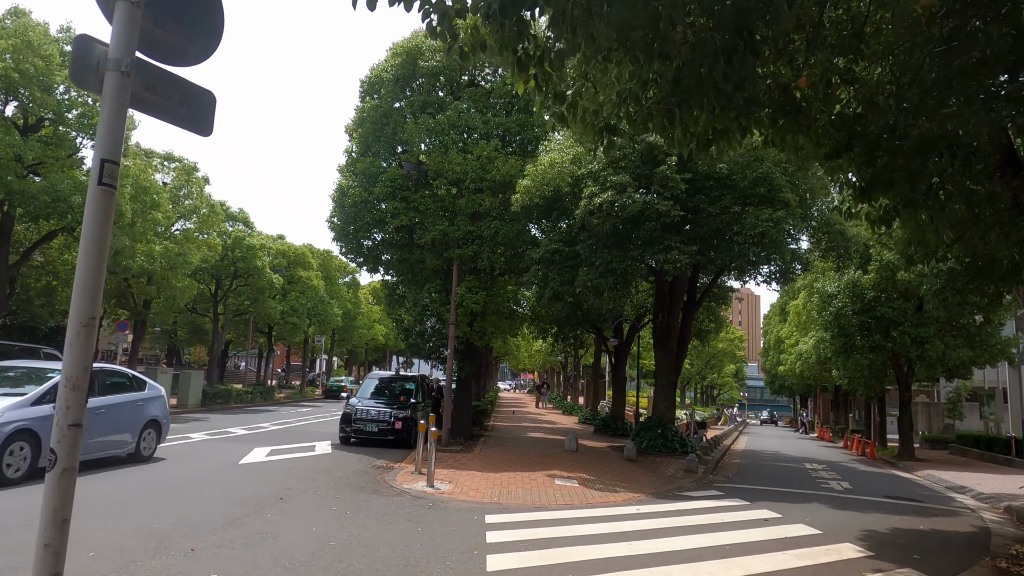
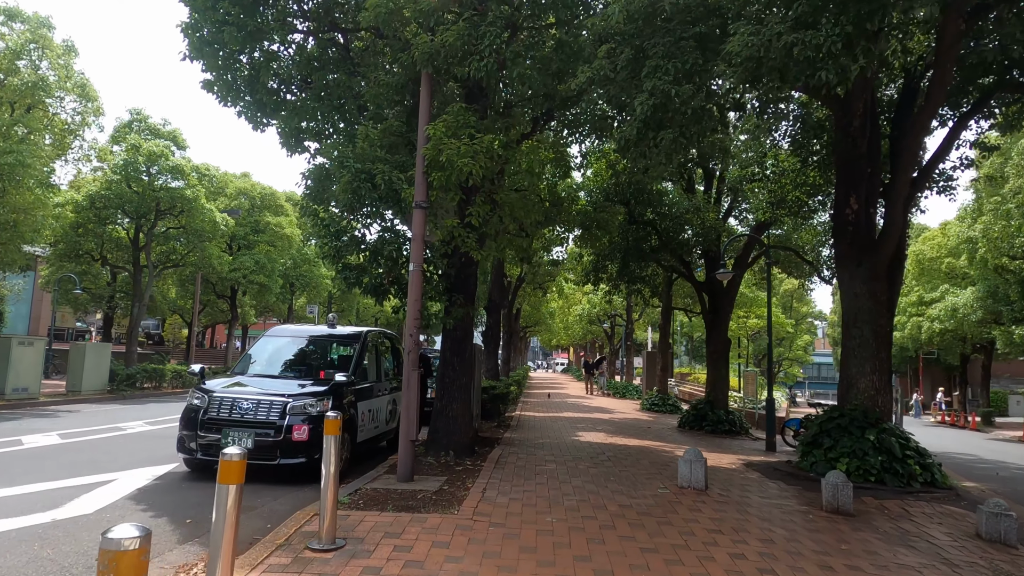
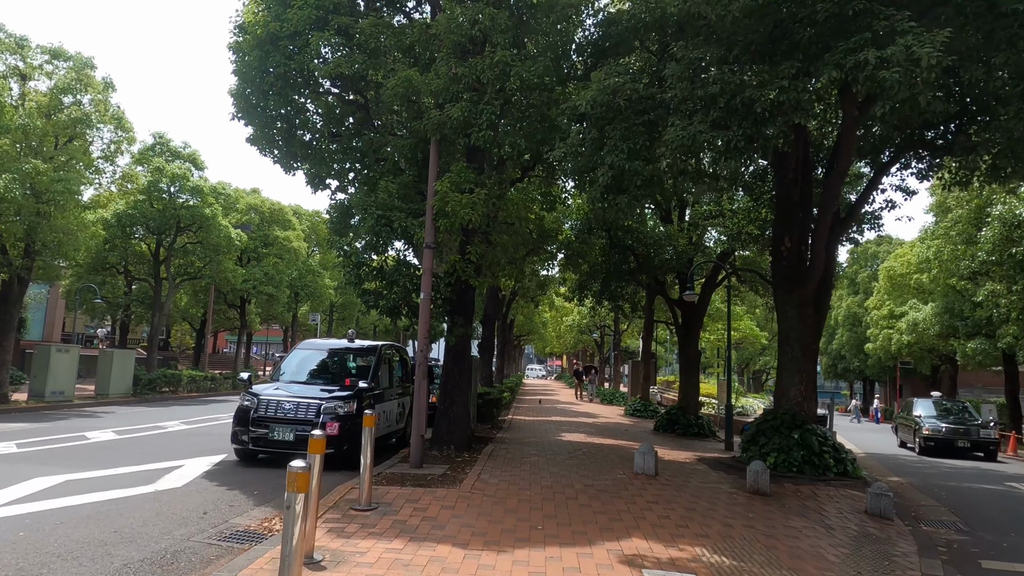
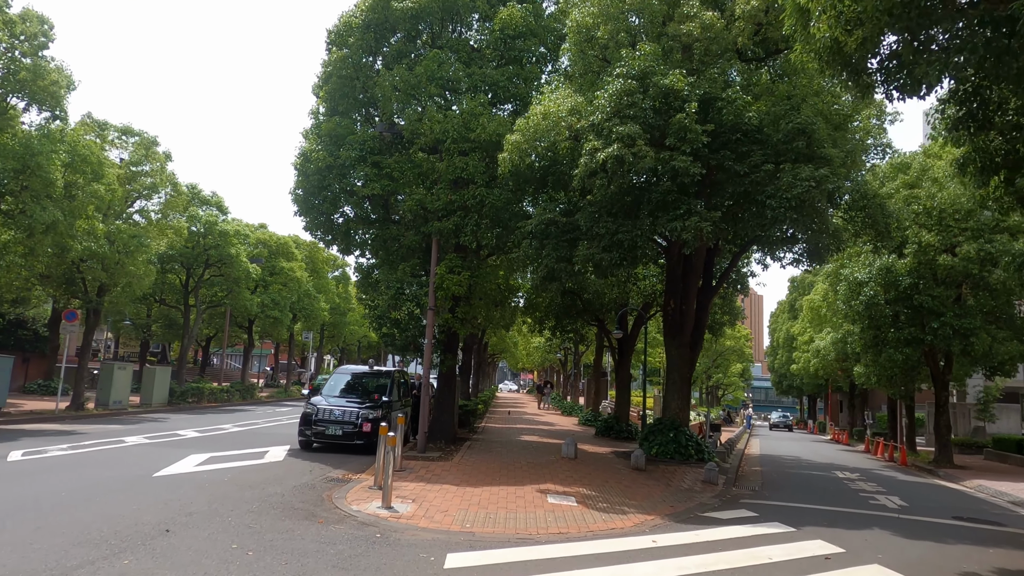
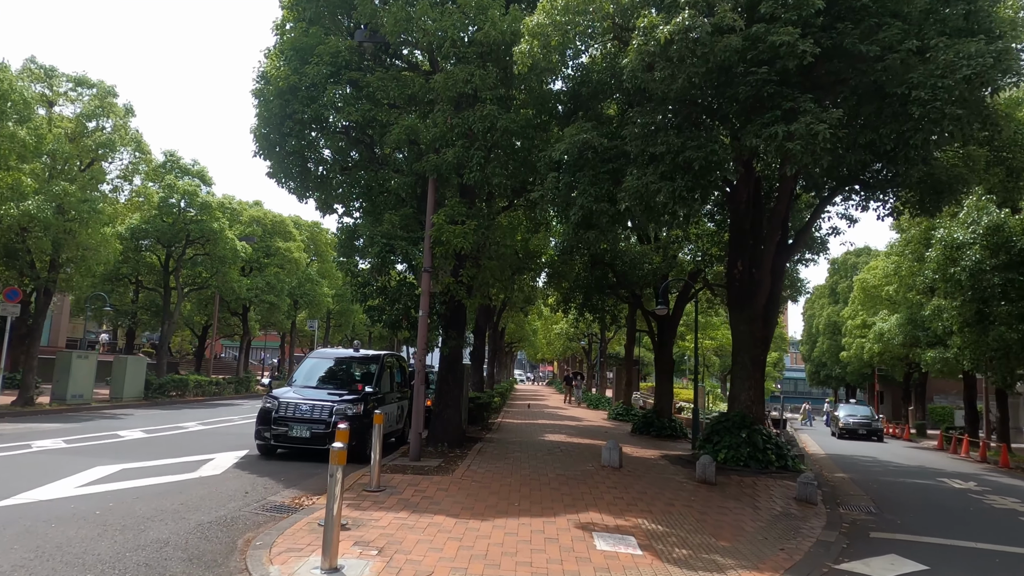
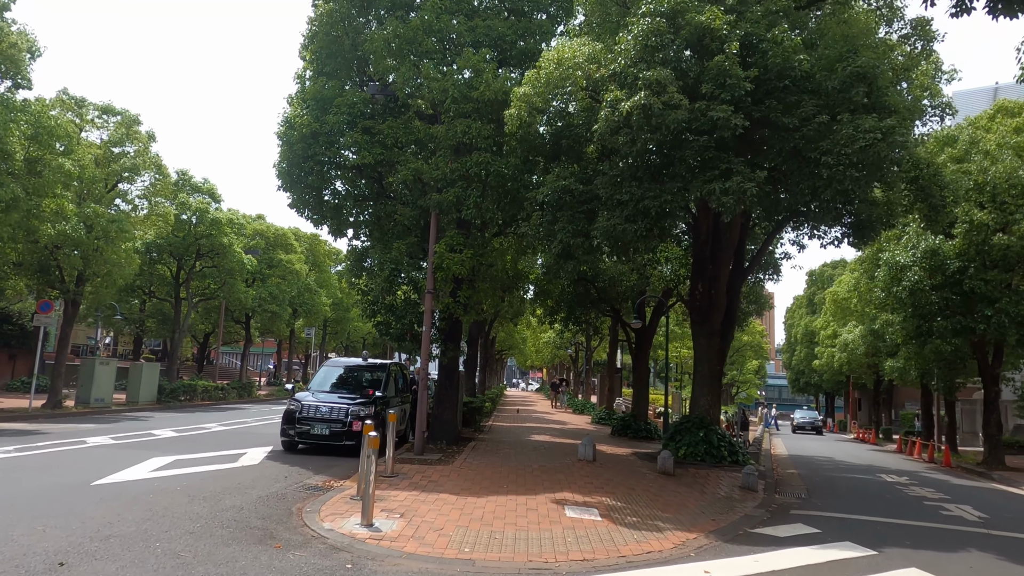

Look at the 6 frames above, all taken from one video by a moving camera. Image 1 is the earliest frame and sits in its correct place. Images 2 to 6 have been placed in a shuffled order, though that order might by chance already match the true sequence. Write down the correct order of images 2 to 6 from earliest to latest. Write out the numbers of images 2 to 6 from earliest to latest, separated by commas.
4, 6, 5, 3, 2
